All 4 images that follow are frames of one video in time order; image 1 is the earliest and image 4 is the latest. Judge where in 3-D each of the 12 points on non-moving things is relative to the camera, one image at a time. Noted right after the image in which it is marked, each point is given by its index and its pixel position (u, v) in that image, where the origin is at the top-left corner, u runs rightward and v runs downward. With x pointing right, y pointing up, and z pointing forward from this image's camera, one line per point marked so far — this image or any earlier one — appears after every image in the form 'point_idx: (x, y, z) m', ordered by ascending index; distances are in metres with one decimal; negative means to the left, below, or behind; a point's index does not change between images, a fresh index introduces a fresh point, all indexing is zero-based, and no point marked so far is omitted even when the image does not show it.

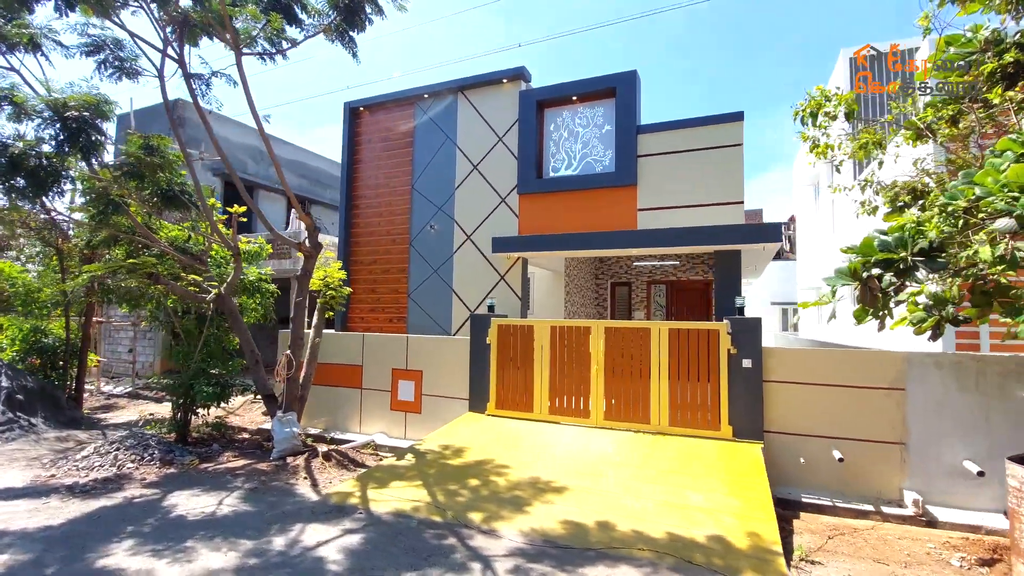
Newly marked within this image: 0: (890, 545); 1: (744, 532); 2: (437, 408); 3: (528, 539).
0: (+3.5, -2.3, +4.8) m
1: (+2.1, -2.1, +4.7) m
2: (-1.2, -2.0, +8.9) m
3: (+0.2, -2.2, +4.7) m
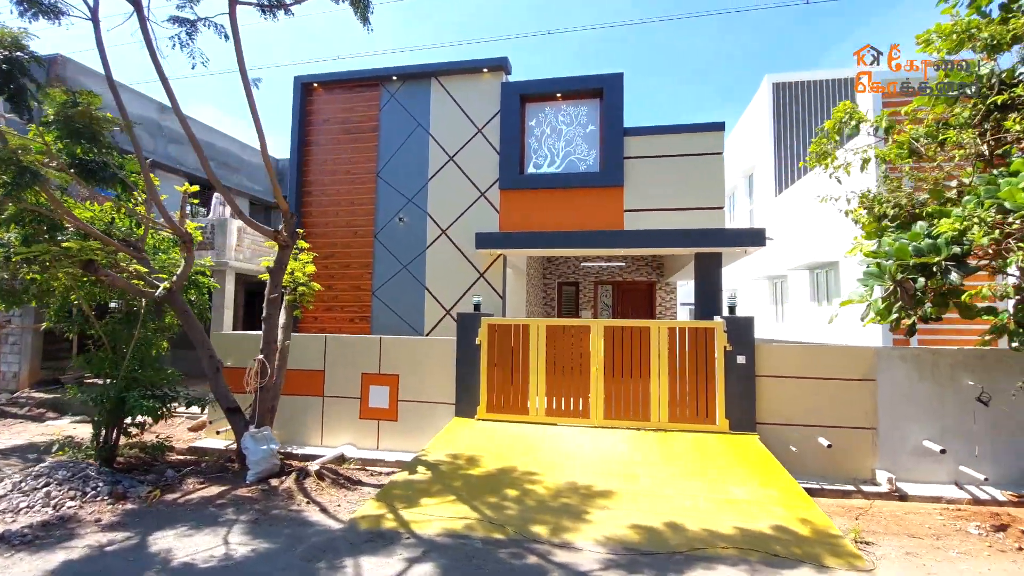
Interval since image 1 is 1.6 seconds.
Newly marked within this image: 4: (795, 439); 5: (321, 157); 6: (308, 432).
0: (+4.0, -2.3, +5.4) m
1: (+2.7, -2.1, +4.9) m
2: (-1.5, -2.0, +8.3) m
3: (+0.8, -2.2, +4.5) m
4: (+3.9, -2.1, +7.3) m
5: (-3.5, +2.4, +9.7) m
6: (-3.3, -2.3, +8.6) m
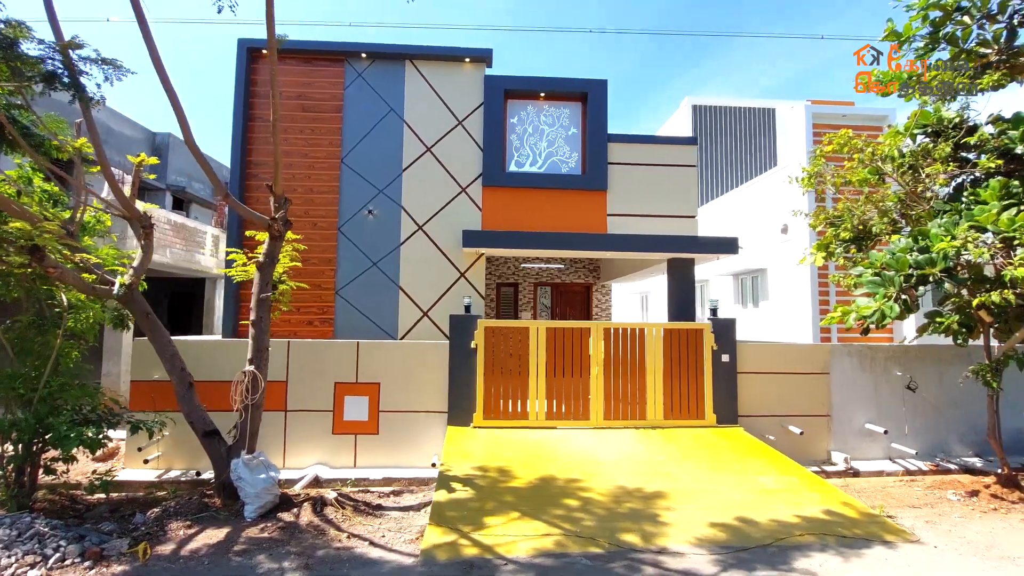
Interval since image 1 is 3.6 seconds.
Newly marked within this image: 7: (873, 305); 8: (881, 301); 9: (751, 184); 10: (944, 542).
0: (+4.5, -2.4, +6.2) m
1: (+3.3, -2.2, +5.4) m
2: (-1.6, -2.0, +7.6) m
3: (+1.7, -2.2, +4.5) m
4: (+3.8, -2.1, +8.0) m
5: (-3.8, +2.4, +8.5) m
6: (-3.4, -2.3, +7.4) m
7: (+4.1, -0.2, +6.0) m
8: (+4.2, -0.2, +6.0) m
9: (+5.3, +2.3, +11.7) m
10: (+4.0, -2.3, +4.9) m
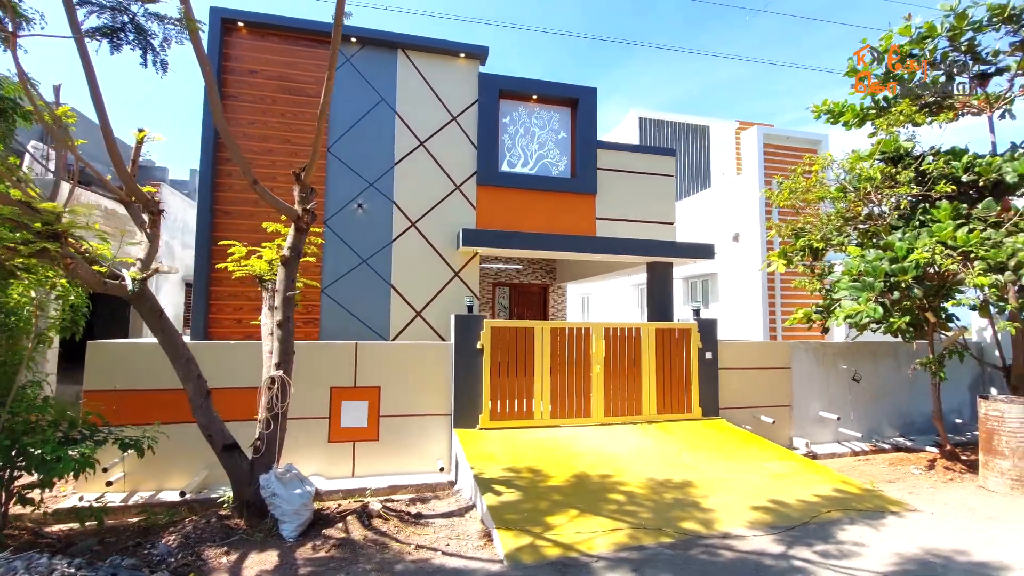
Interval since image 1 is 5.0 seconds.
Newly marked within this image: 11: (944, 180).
0: (+4.7, -2.4, +7.1) m
1: (+3.8, -2.2, +6.1) m
2: (-1.5, -2.0, +7.3) m
3: (+2.3, -2.2, +4.9) m
4: (+3.8, -2.2, +8.7) m
5: (-3.8, +2.5, +7.7) m
6: (-3.2, -2.3, +6.7) m
7: (+4.4, -0.2, +6.8) m
8: (+4.5, -0.2, +6.8) m
9: (+4.5, +2.2, +12.6) m
10: (+4.5, -2.3, +5.7) m
11: (+5.9, +1.5, +7.4) m
